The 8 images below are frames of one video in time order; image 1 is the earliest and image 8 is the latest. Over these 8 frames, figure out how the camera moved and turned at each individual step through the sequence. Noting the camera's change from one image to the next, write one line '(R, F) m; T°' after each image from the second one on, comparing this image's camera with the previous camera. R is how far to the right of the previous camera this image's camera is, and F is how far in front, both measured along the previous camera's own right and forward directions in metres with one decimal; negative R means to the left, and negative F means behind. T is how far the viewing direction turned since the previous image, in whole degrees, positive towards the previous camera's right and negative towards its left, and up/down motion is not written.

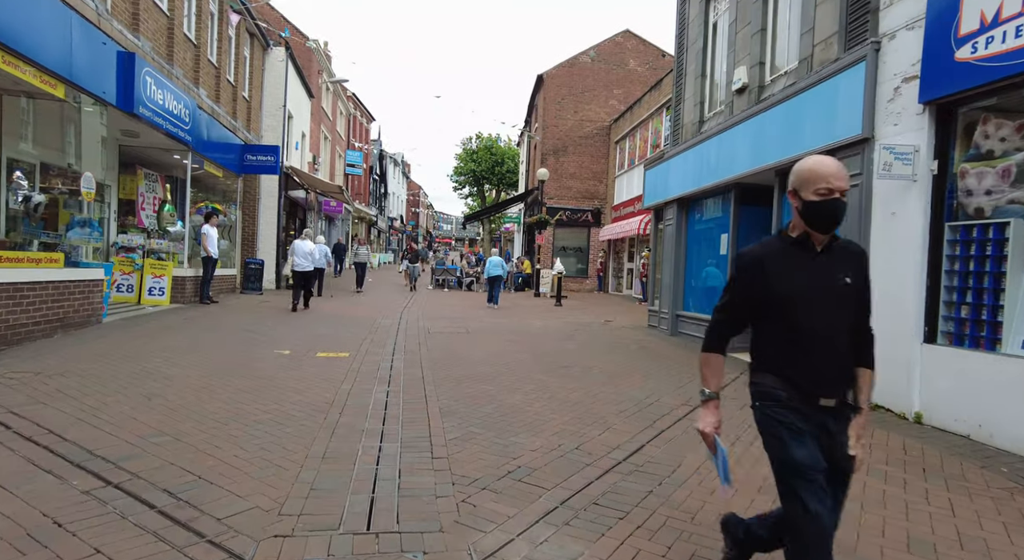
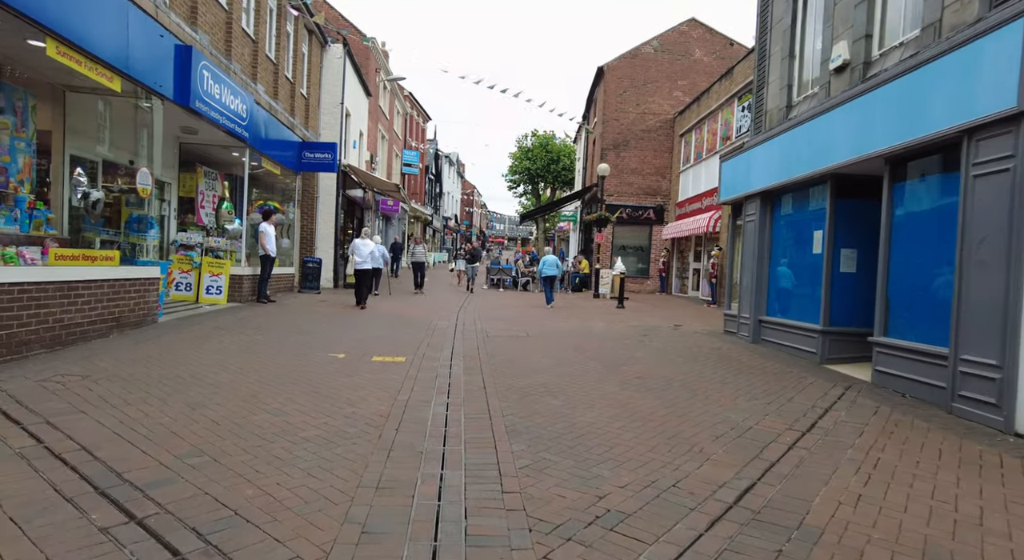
(-0.2, +0.6) m; -5°
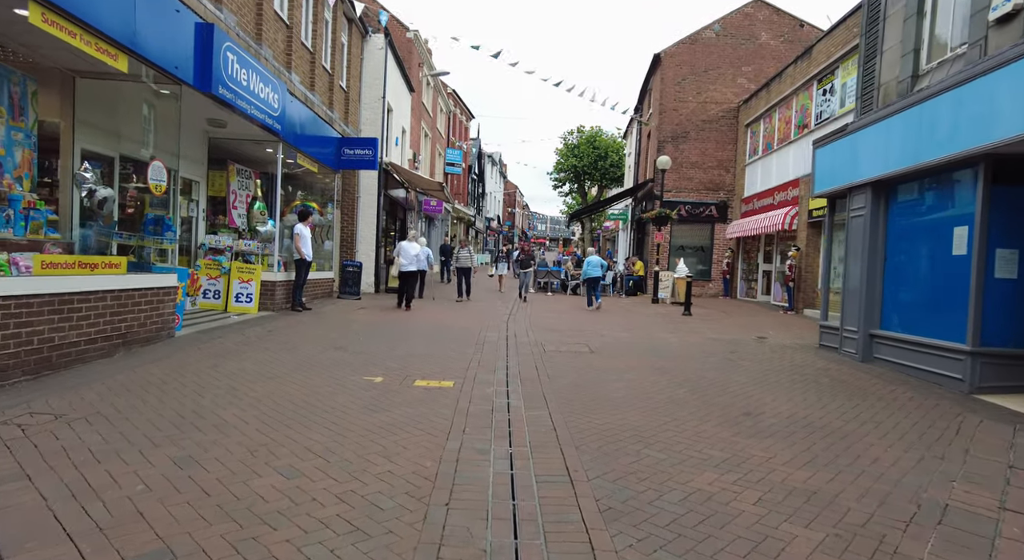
(-0.3, +1.3) m; -4°
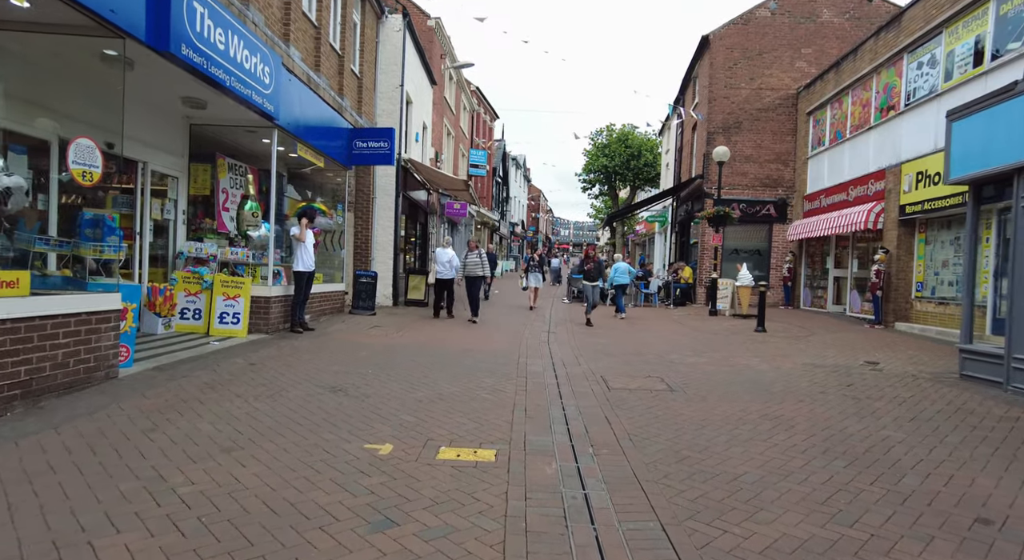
(-0.3, +2.0) m; -2°
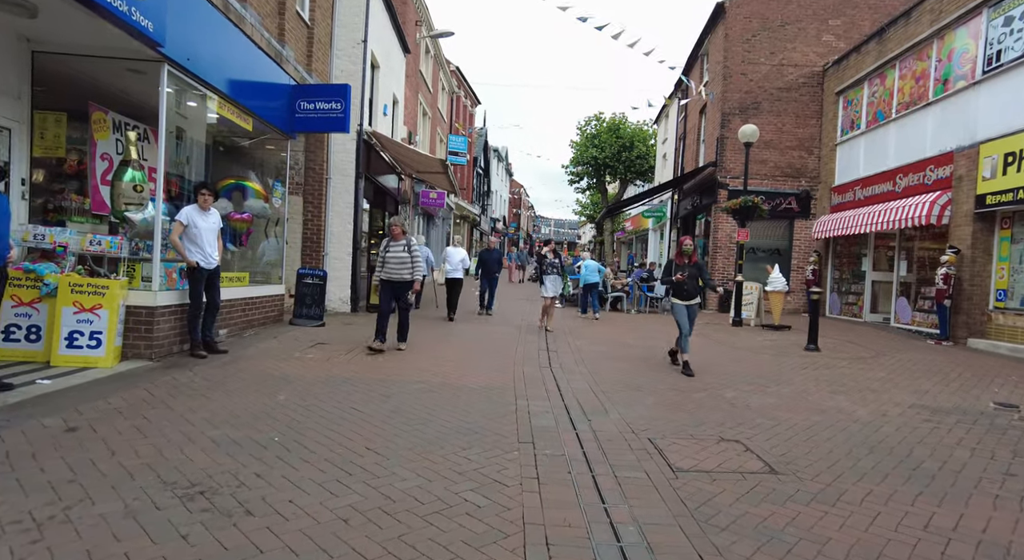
(-0.2, +2.6) m; +2°
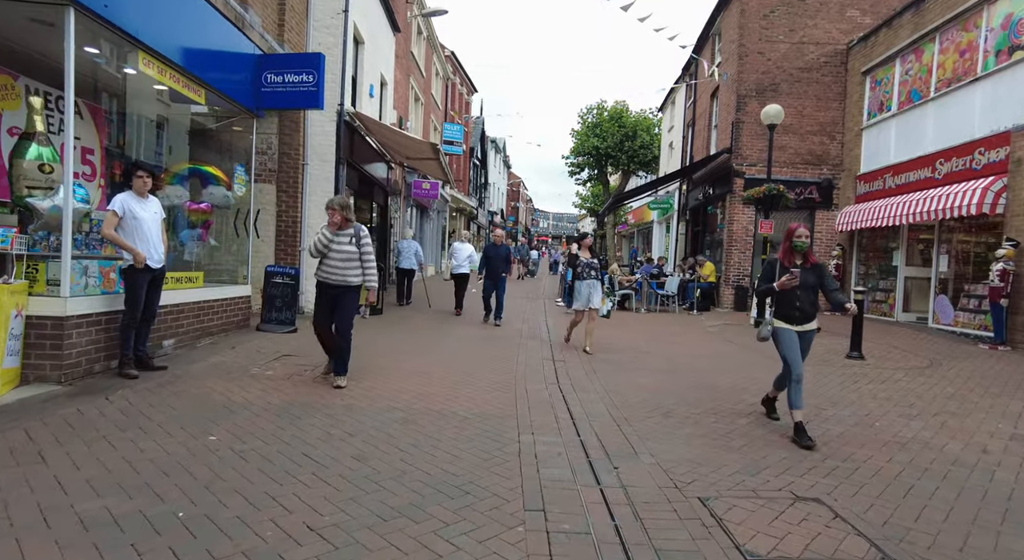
(0.0, +1.3) m; 0°
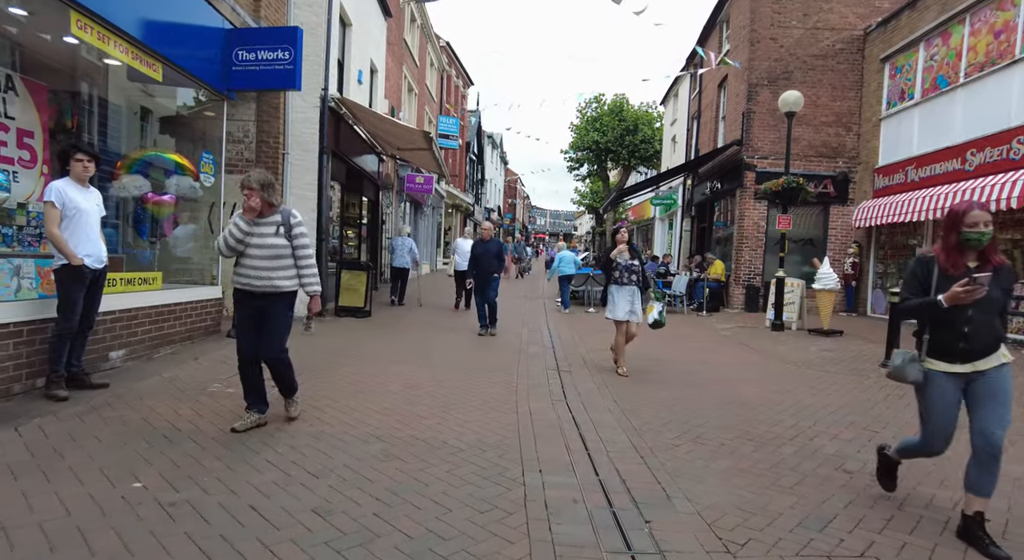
(0.0, +0.9) m; 0°
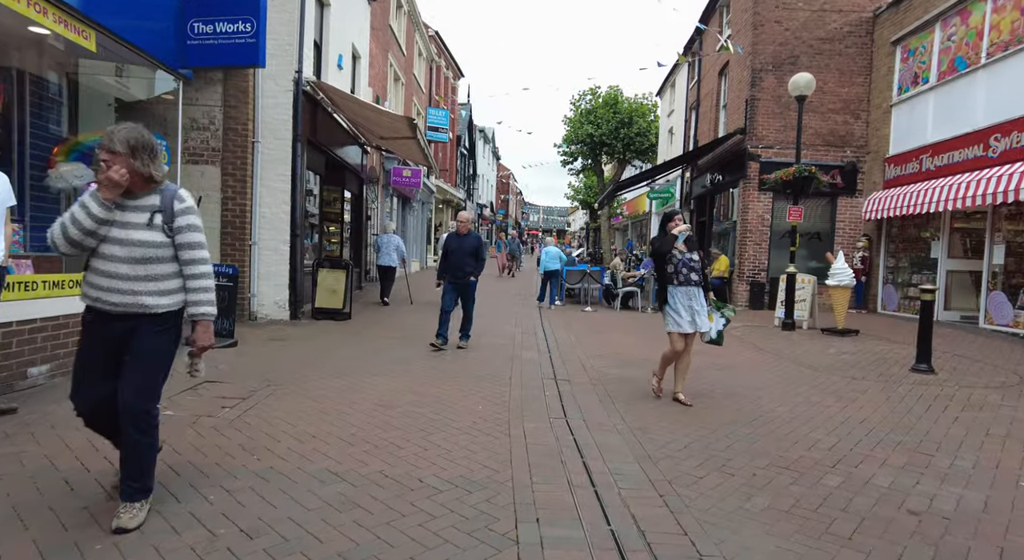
(0.0, +0.8) m; +1°
